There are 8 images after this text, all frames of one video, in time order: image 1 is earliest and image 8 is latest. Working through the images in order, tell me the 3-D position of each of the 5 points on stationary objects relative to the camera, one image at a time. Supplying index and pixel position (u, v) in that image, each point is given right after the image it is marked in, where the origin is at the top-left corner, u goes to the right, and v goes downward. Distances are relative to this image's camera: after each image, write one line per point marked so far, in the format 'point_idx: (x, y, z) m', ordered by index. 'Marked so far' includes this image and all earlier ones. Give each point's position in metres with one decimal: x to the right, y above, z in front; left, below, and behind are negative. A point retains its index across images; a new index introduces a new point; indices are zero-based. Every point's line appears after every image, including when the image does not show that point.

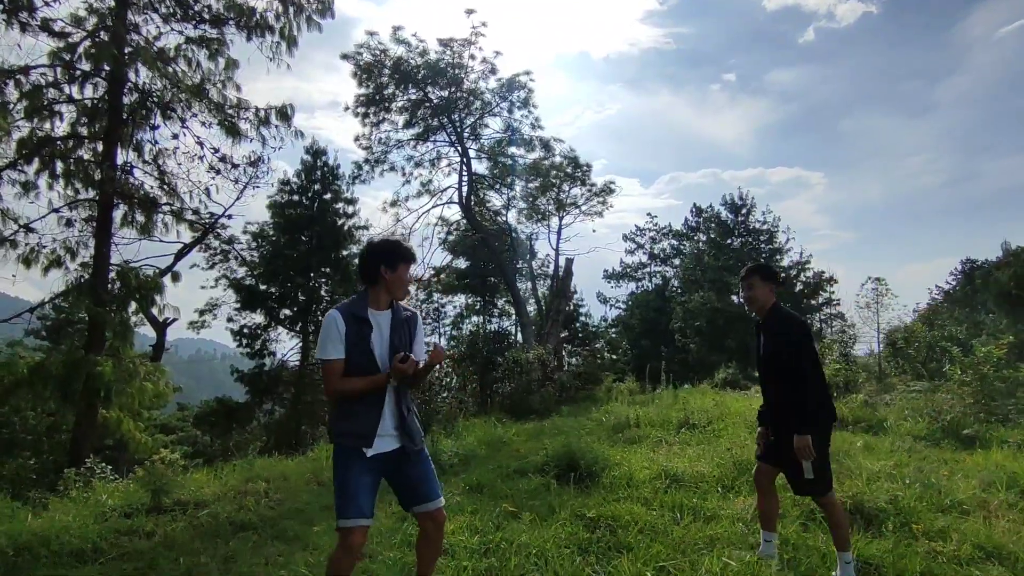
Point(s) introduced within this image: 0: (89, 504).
0: (-3.1, -1.5, +4.2) m
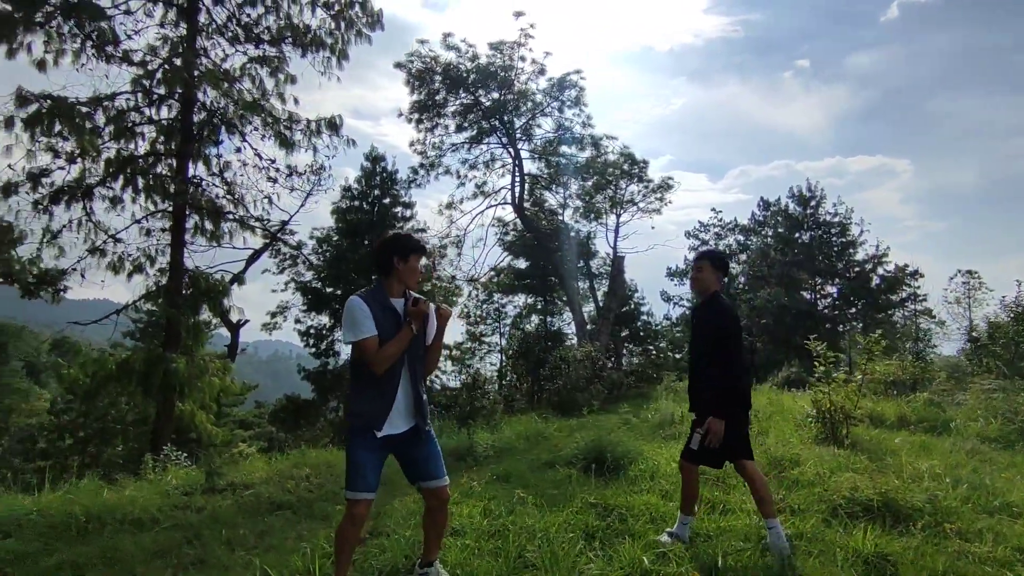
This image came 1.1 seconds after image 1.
0: (-2.9, -1.6, +4.6) m
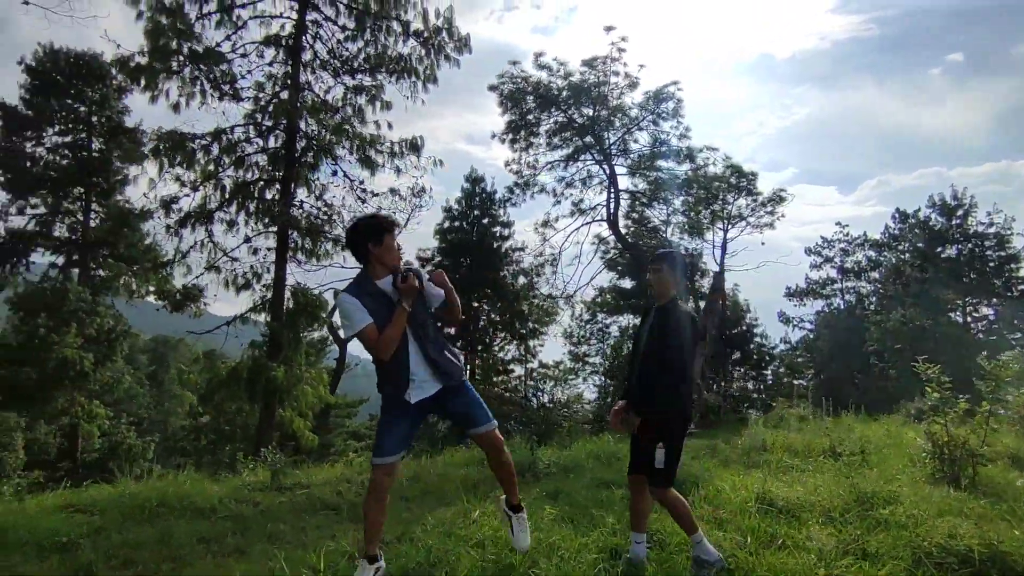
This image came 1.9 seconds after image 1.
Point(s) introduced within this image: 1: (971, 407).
0: (-2.4, -1.6, +5.0) m
1: (+4.1, -1.1, +5.2) m
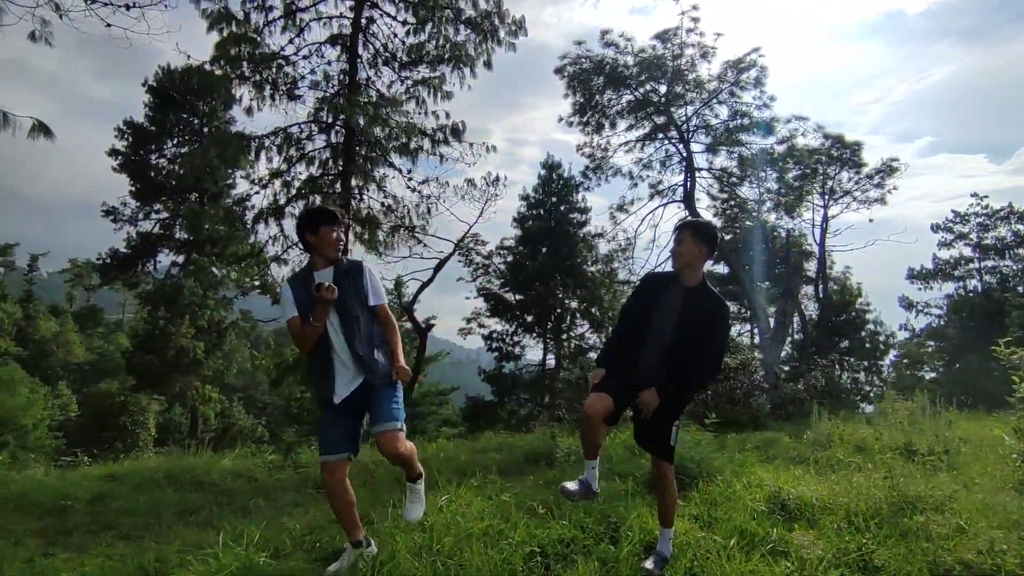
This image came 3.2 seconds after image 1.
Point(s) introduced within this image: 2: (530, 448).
0: (-2.3, -1.5, +5.3) m
1: (+4.2, -0.8, +4.3) m
2: (+0.2, -1.4, +5.2) m
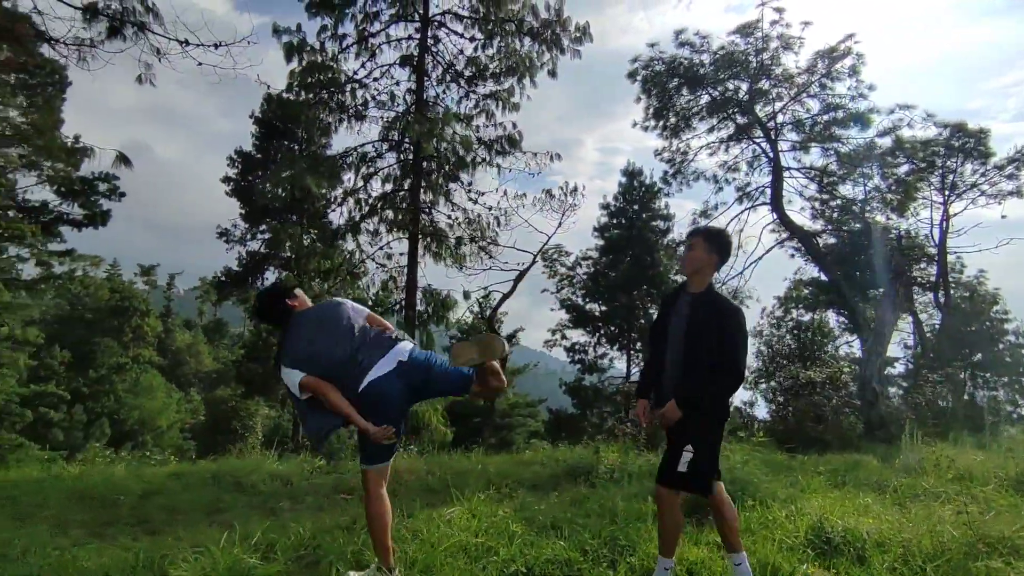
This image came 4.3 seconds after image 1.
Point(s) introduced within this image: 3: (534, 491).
0: (-1.8, -1.6, +5.5) m
1: (+4.3, -0.8, +3.5) m
2: (+0.5, -1.5, +5.0) m
3: (+0.2, -1.4, +4.1) m
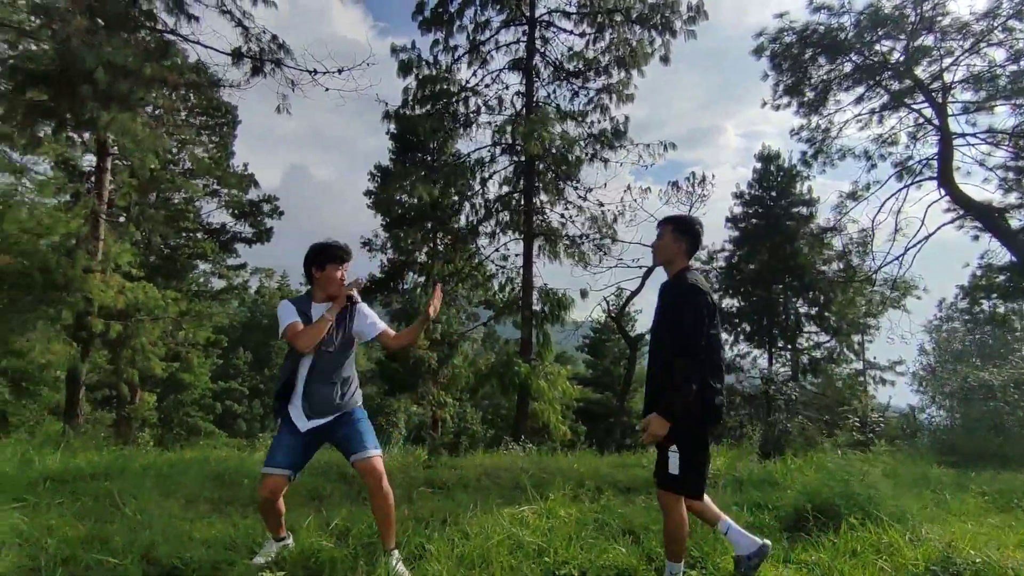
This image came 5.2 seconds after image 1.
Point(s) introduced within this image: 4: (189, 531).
0: (-0.9, -1.7, +5.7) m
1: (+4.6, -0.7, +2.3) m
2: (+1.3, -1.5, +4.7) m
3: (+0.8, -1.4, +3.9) m
4: (-1.7, -1.3, +3.0) m
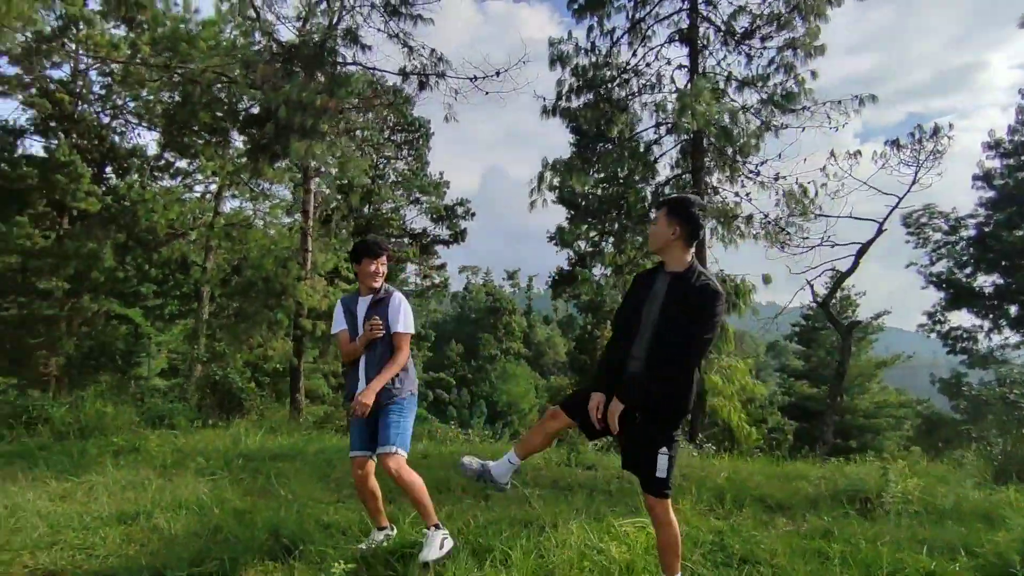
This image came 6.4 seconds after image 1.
0: (+0.6, -1.6, +5.6) m
1: (+4.6, -0.5, +0.6) m
2: (+2.3, -1.3, +3.9) m
3: (+1.5, -1.3, +3.4) m
4: (-1.1, -1.3, +3.3) m
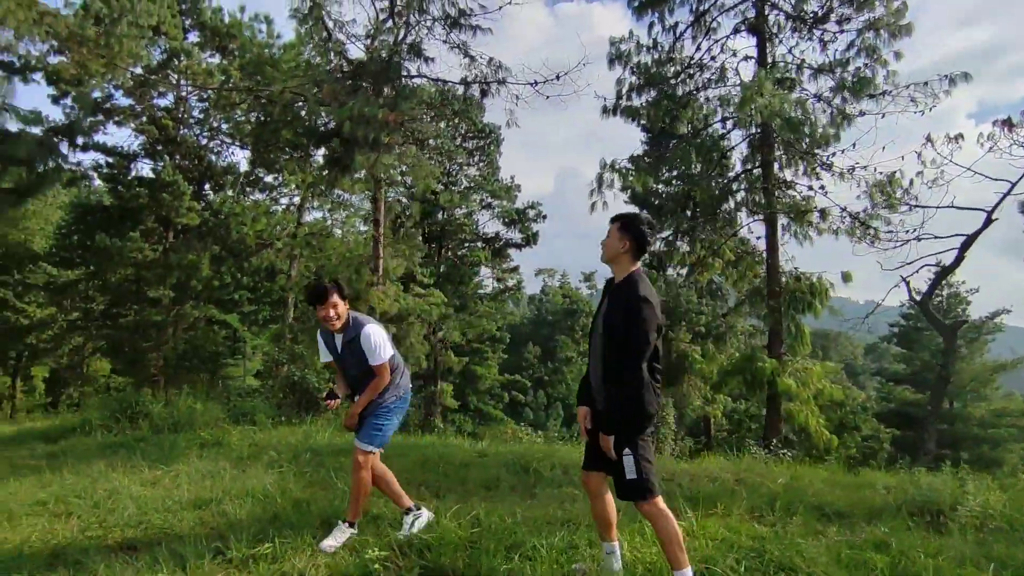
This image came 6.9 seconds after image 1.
0: (+1.2, -1.6, +5.6) m
1: (+4.4, -0.4, 0.0) m
2: (+2.6, -1.3, +3.7) m
3: (+1.8, -1.3, +3.2) m
4: (-0.9, -1.3, +3.5) m
